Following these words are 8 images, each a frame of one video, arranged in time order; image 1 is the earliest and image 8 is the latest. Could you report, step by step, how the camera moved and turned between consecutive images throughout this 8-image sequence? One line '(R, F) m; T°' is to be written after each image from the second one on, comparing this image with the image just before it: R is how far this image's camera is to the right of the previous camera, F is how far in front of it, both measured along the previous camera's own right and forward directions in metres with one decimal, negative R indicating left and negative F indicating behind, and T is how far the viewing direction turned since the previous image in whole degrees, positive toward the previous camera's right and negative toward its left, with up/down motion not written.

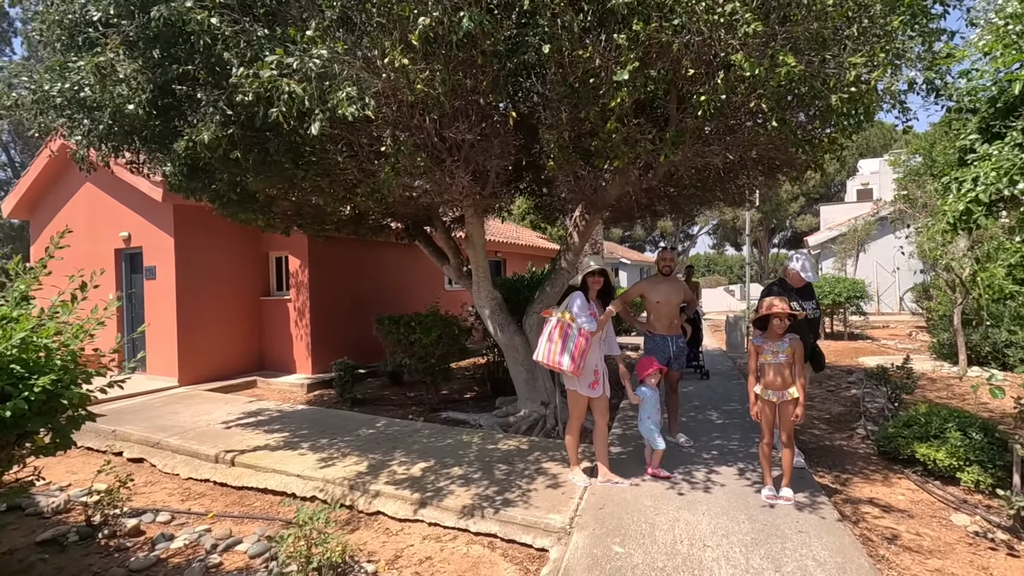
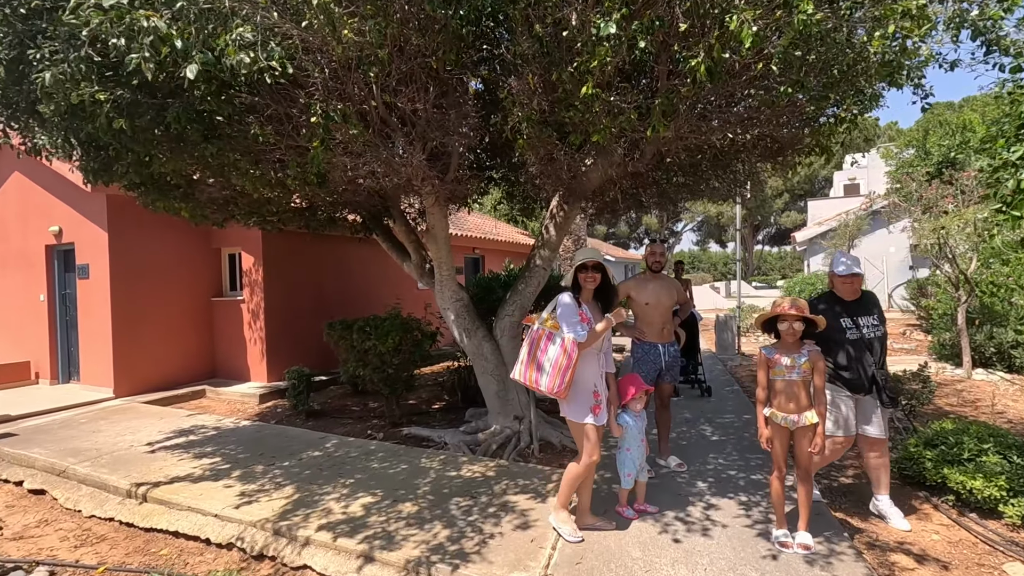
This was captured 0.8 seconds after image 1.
(+0.2, +0.8) m; +2°
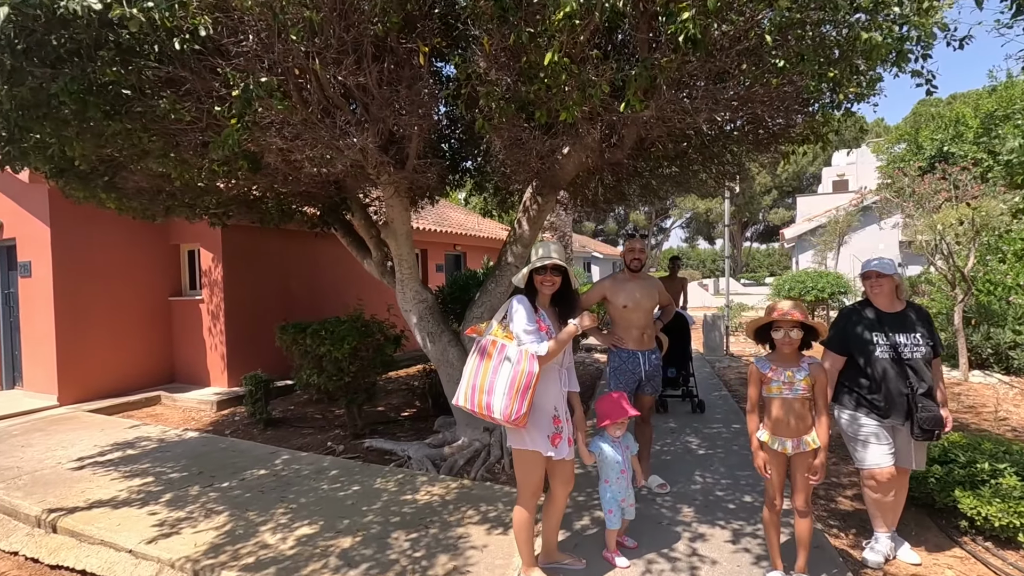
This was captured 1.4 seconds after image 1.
(+0.2, +0.5) m; +1°
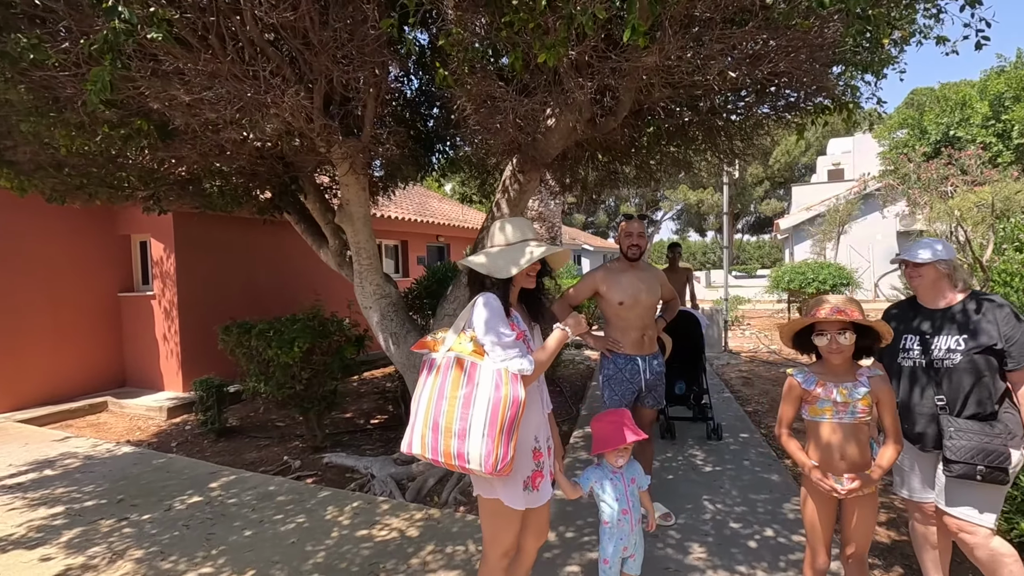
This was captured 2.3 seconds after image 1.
(+0.1, +0.7) m; +1°
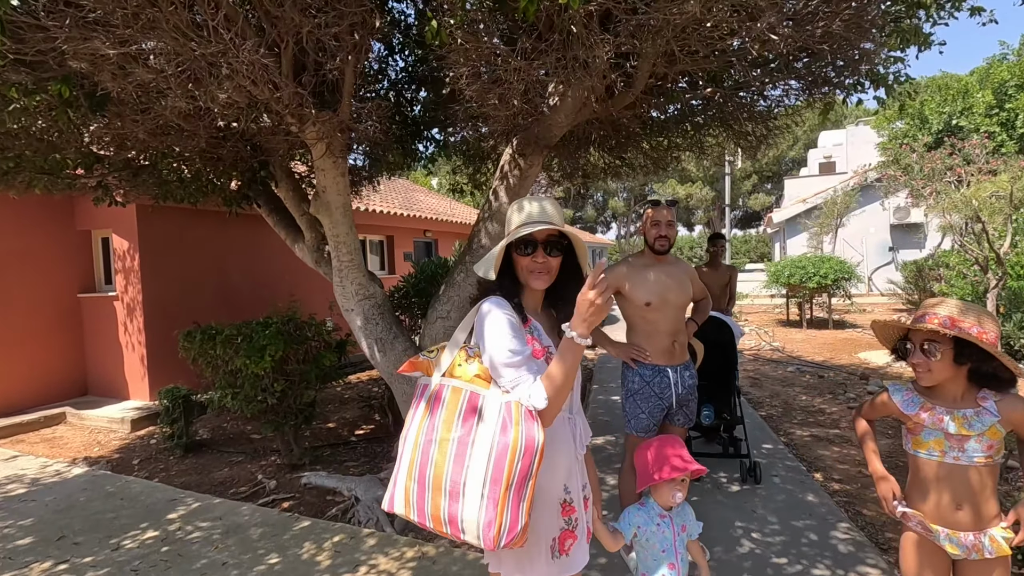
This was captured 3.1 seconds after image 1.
(-0.1, +0.5) m; +1°
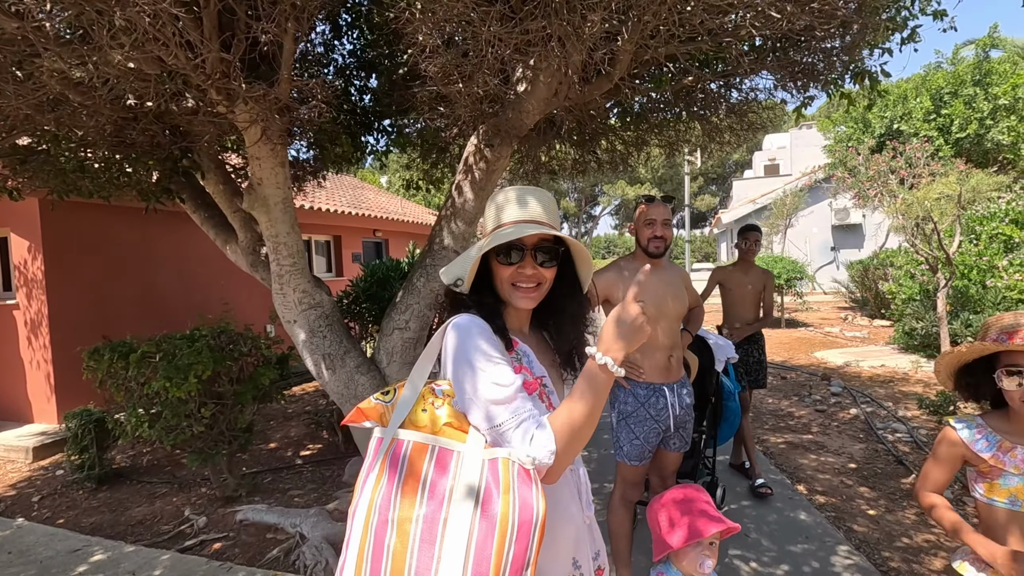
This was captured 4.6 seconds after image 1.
(-0.1, +0.4) m; +5°
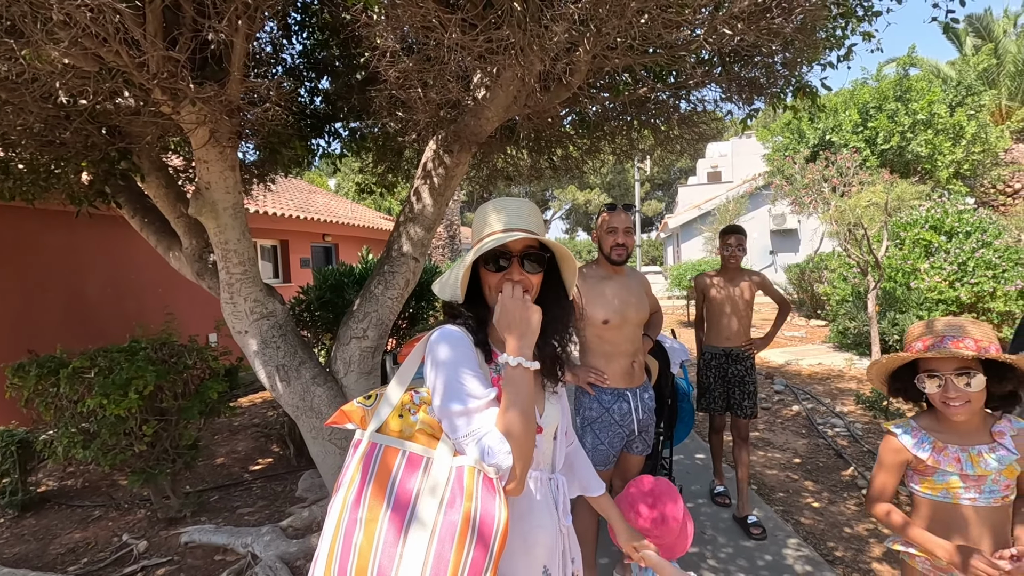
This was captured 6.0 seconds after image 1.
(-0.1, 0.0) m; +5°
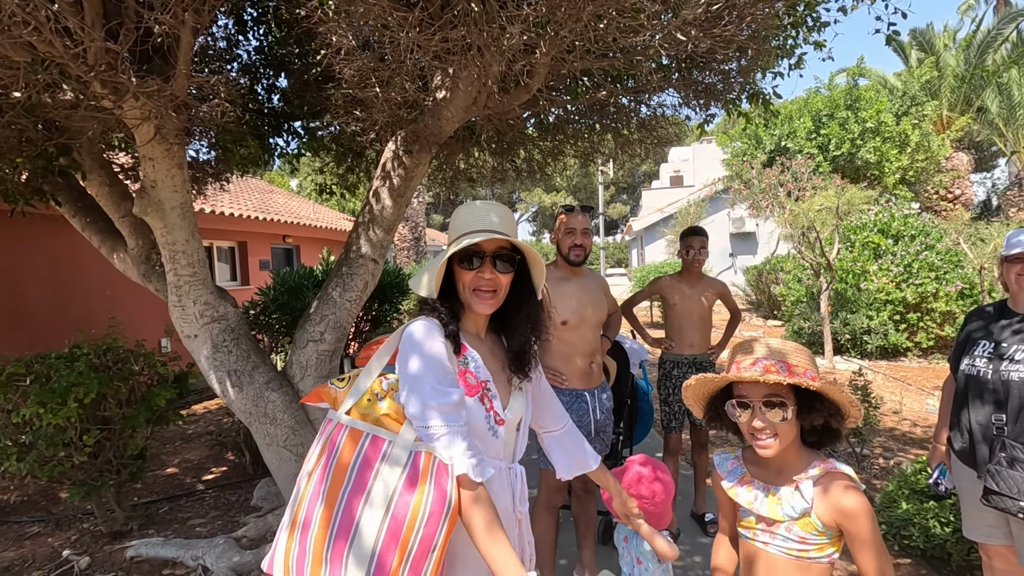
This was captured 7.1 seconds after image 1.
(0.0, 0.0) m; +3°
